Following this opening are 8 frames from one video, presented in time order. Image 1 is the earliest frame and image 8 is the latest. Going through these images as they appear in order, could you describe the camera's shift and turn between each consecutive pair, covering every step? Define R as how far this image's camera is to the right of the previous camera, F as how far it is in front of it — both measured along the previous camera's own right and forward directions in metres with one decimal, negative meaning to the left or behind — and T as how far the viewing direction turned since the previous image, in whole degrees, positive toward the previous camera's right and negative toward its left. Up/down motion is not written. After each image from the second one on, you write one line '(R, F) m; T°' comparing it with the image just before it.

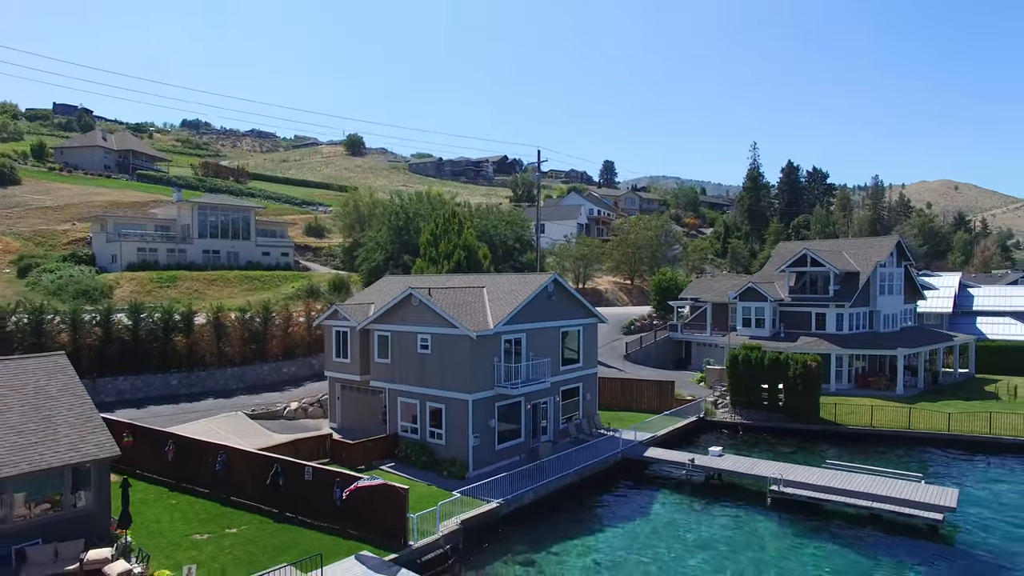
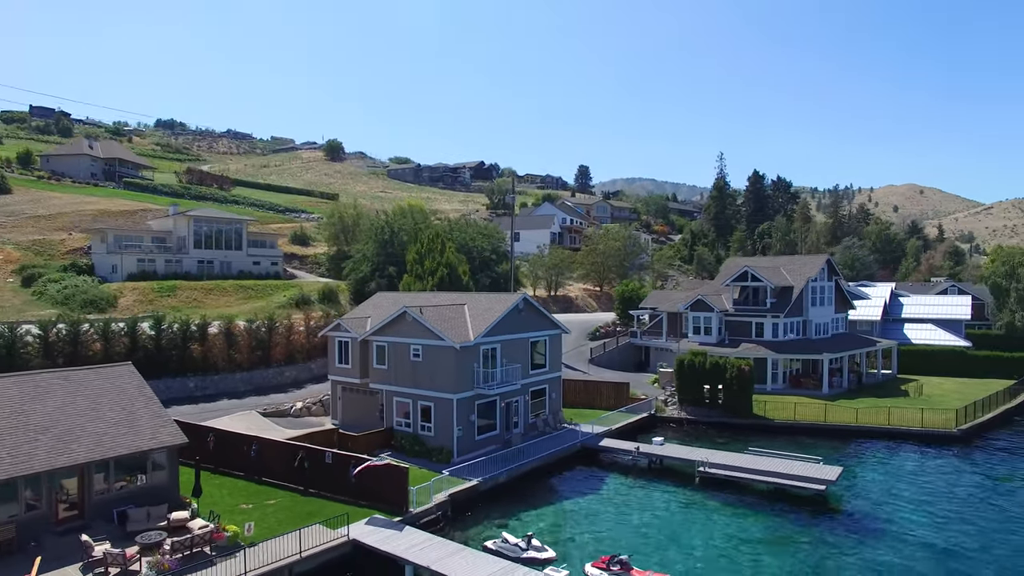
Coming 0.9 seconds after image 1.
(0.0, -4.6) m; +2°
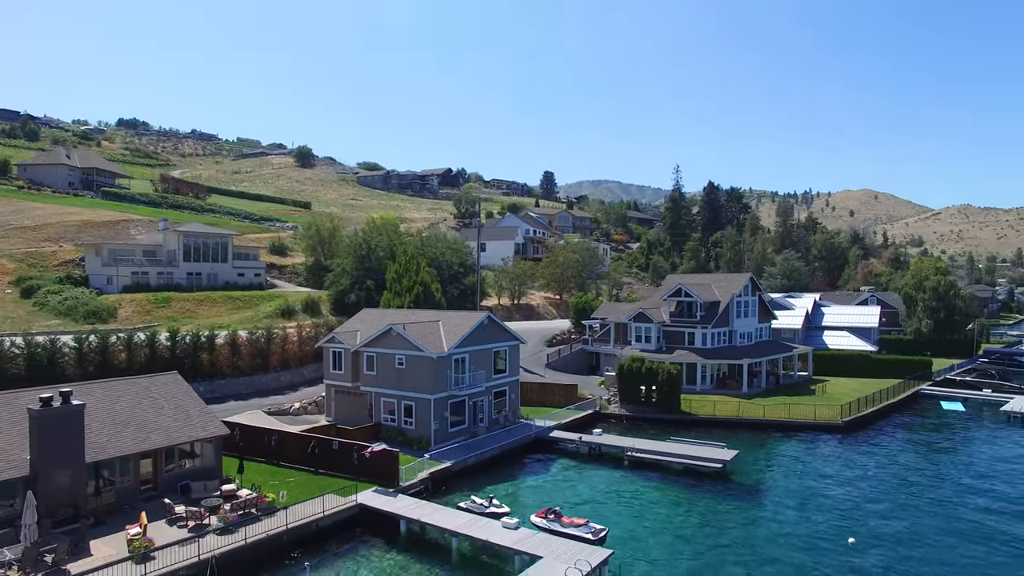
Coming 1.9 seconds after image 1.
(0.0, -6.1) m; +3°
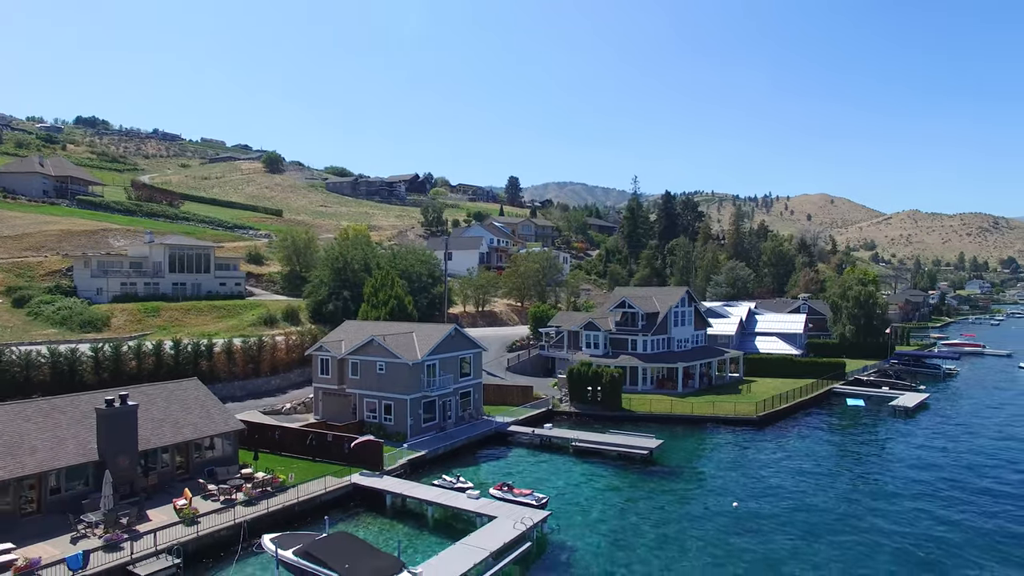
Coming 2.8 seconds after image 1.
(+0.1, -6.0) m; +3°
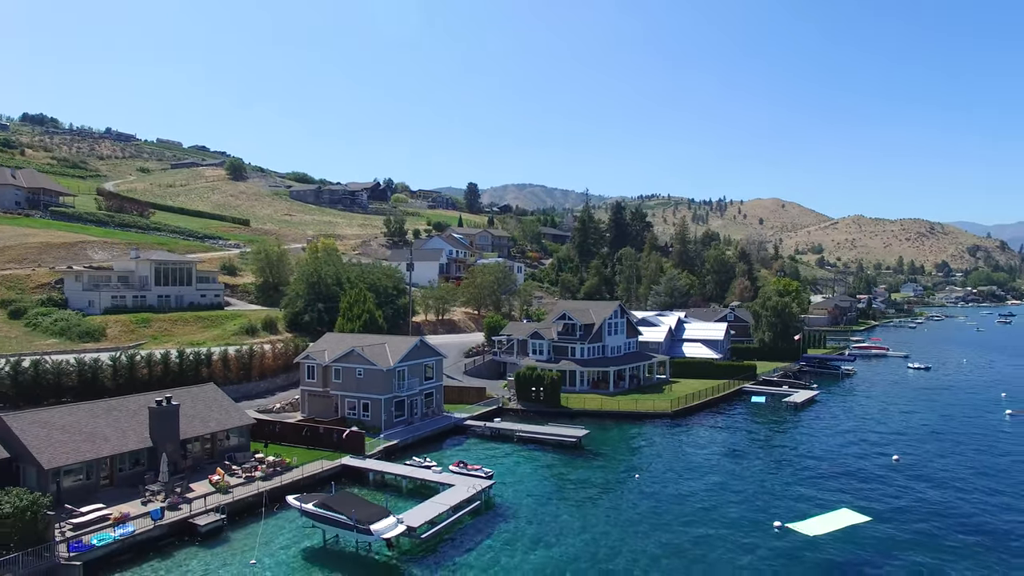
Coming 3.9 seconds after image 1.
(+0.3, -8.7) m; +3°
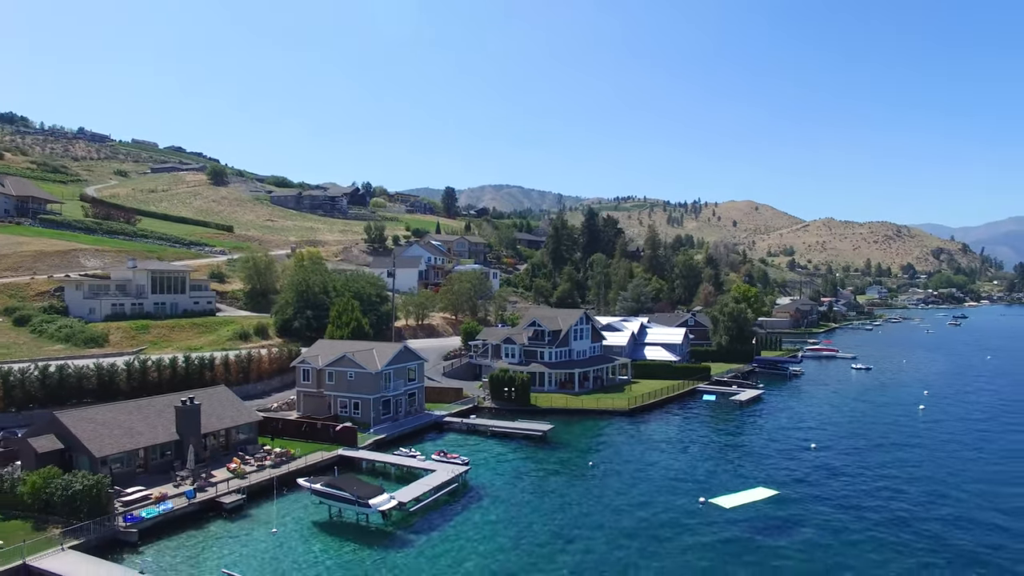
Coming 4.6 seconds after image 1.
(+0.3, -6.2) m; +2°
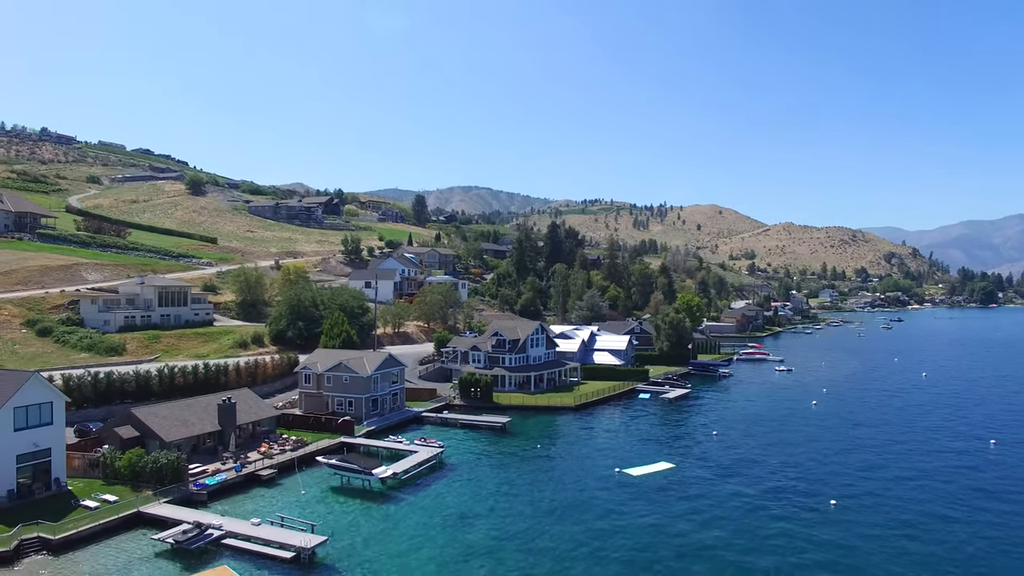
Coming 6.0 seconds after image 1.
(+0.3, -12.3) m; +3°
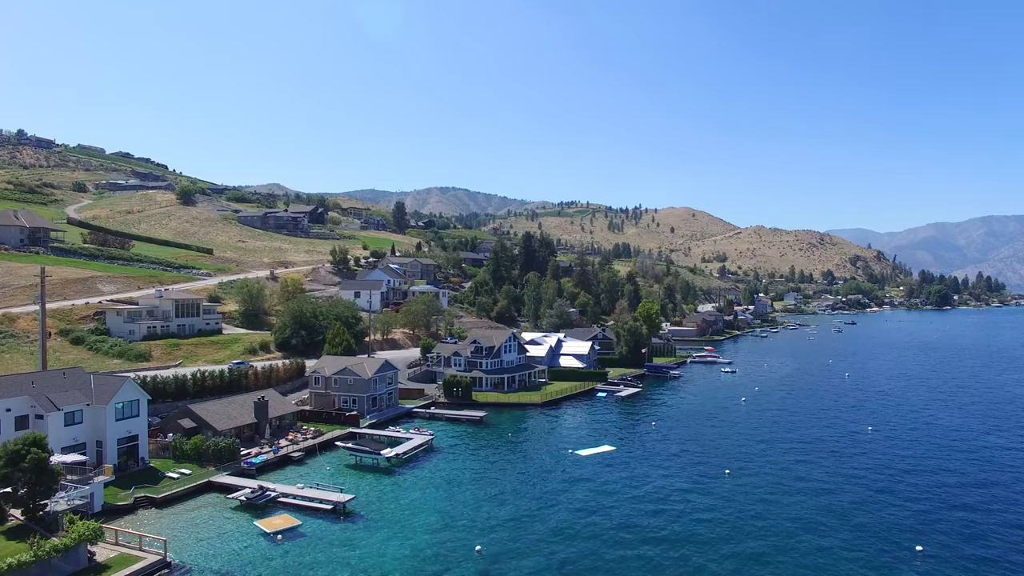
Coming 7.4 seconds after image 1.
(+0.1, -13.4) m; +2°
